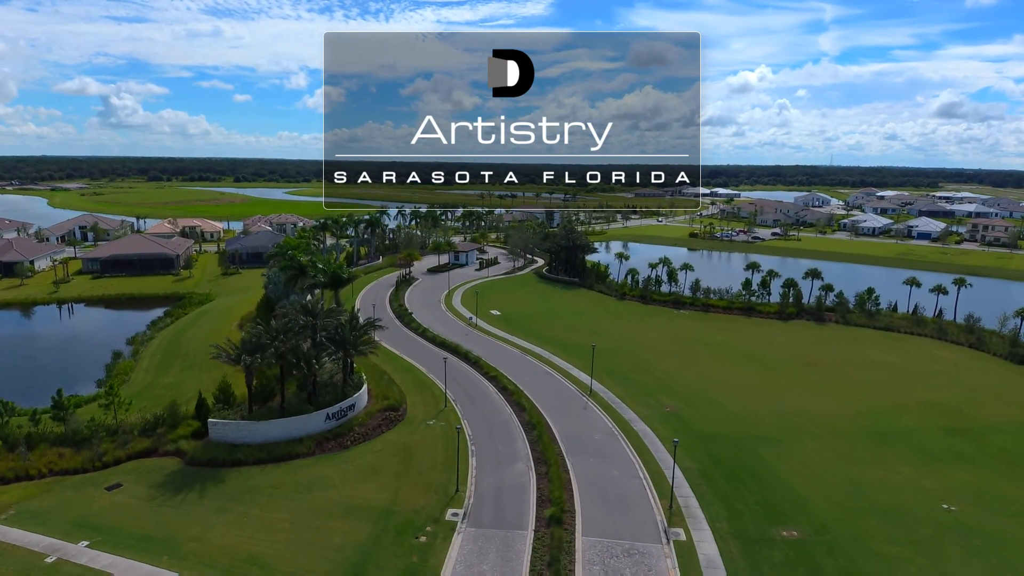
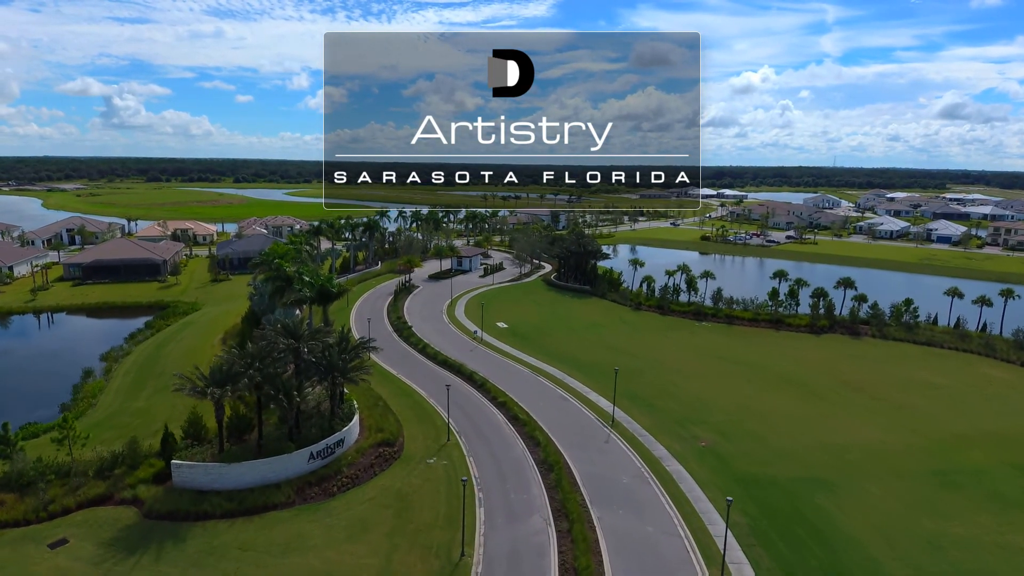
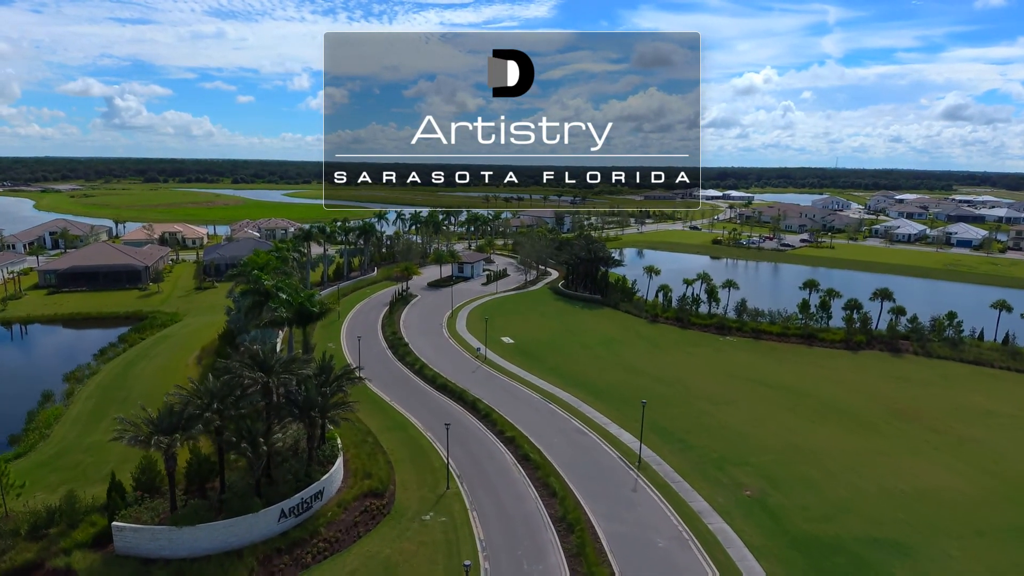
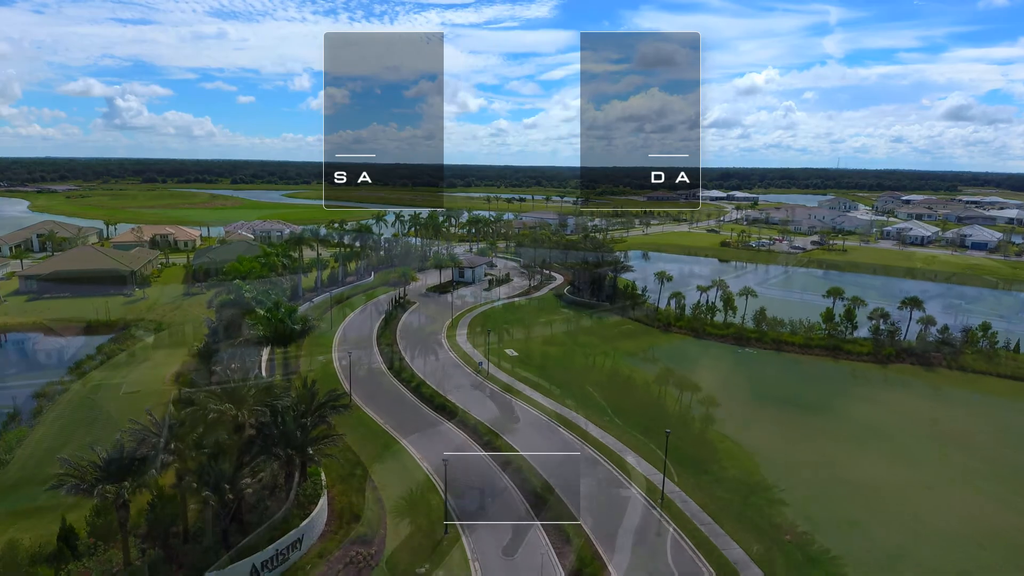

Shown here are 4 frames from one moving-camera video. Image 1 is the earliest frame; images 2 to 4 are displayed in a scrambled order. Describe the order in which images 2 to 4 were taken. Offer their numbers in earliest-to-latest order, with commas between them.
2, 3, 4
